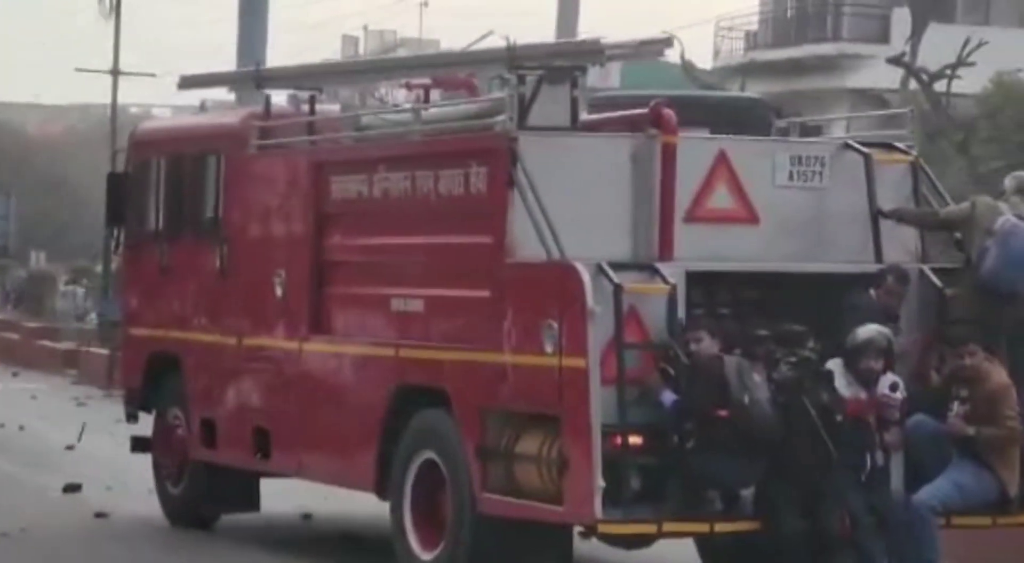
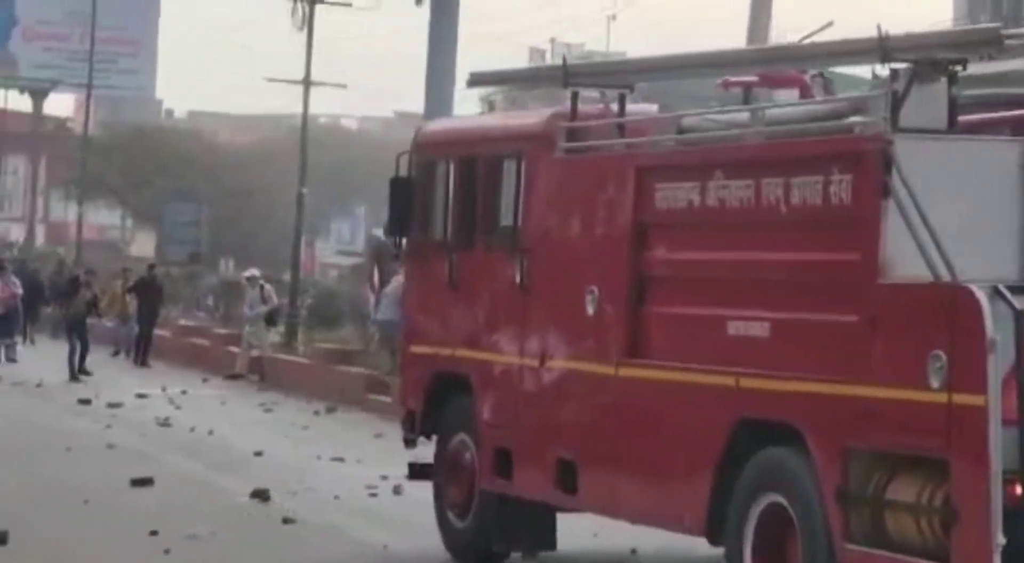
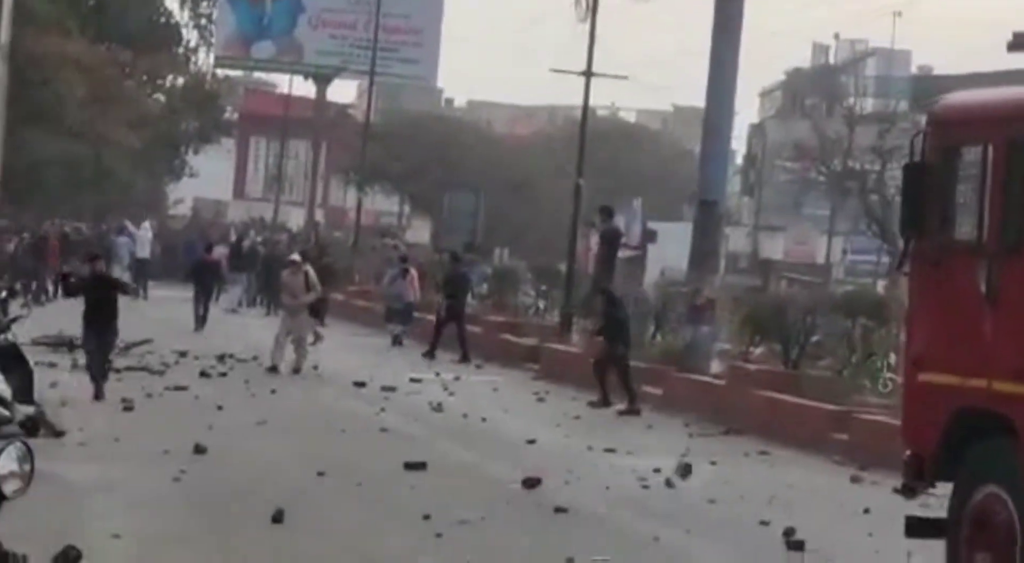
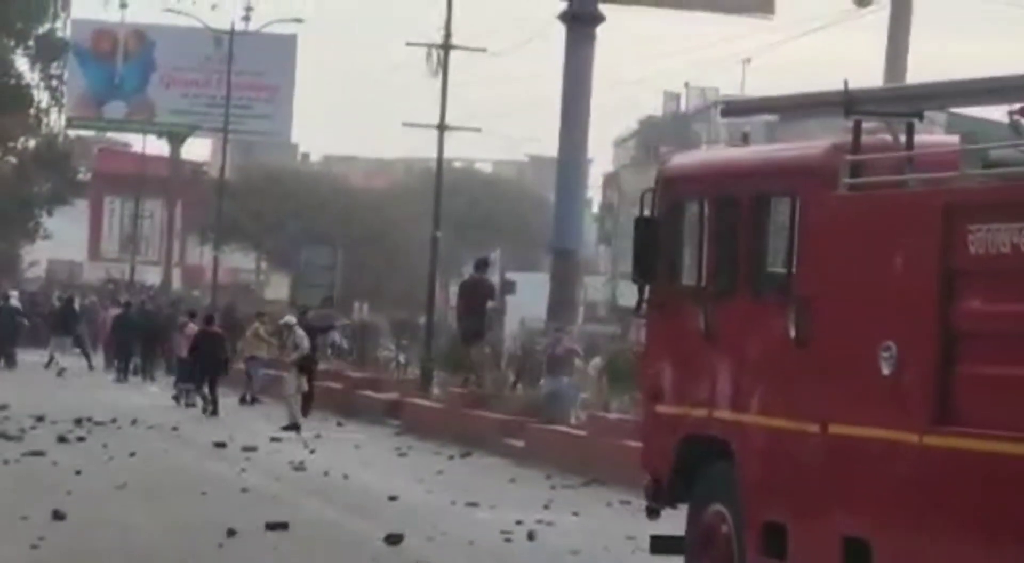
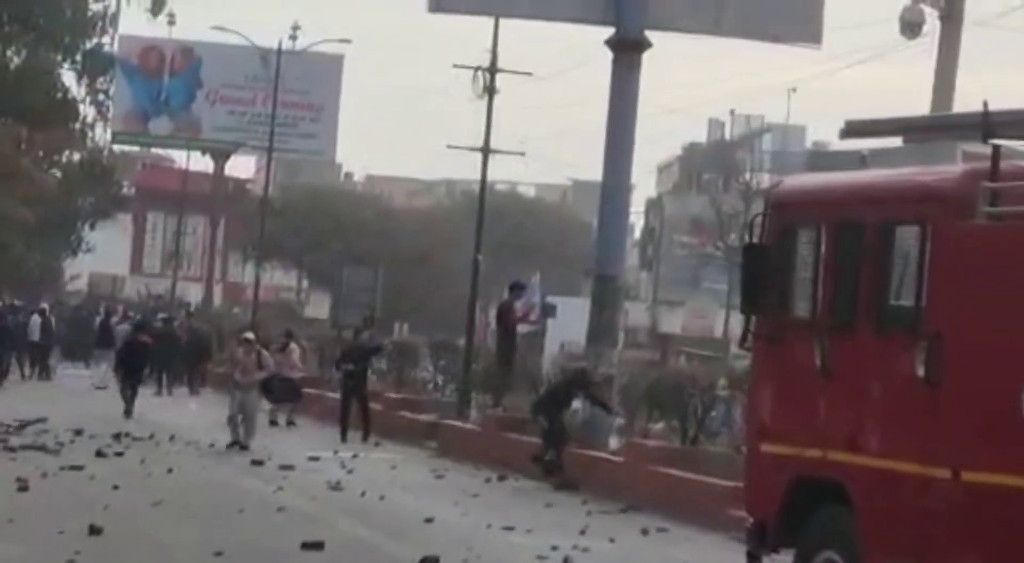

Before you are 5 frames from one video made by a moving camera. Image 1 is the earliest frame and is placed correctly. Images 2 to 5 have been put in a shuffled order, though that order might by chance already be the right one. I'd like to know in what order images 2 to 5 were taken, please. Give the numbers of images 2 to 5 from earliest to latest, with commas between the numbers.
2, 4, 5, 3
